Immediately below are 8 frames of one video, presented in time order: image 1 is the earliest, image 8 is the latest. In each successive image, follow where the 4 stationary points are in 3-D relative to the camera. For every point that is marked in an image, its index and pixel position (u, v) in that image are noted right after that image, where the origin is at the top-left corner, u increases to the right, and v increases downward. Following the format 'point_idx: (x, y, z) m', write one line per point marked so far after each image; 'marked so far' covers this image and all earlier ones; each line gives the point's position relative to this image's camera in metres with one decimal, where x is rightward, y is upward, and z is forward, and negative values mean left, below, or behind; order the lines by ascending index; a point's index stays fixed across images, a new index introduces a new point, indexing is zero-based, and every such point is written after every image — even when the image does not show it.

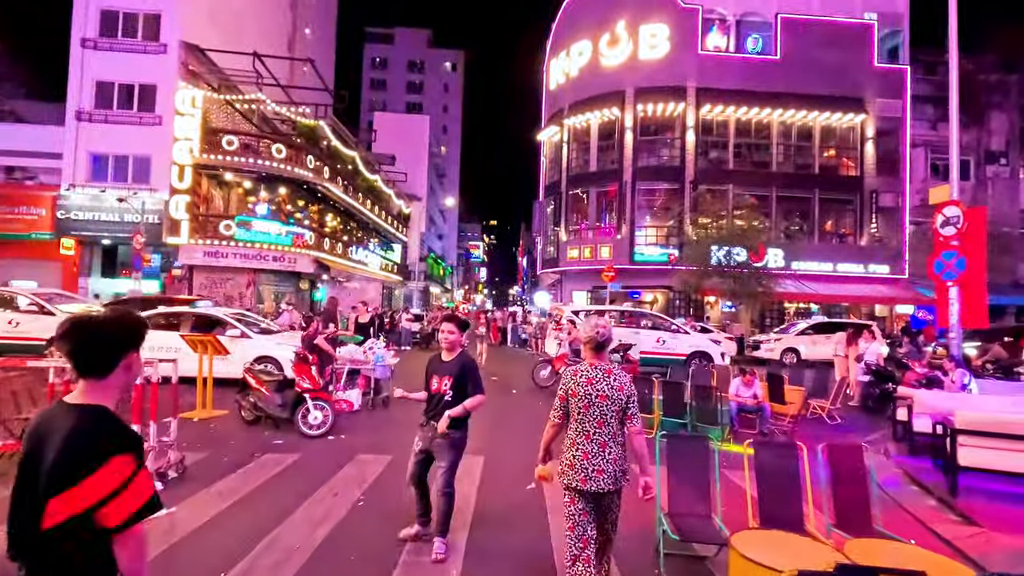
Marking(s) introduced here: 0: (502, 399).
0: (-0.3, -2.7, +12.5) m
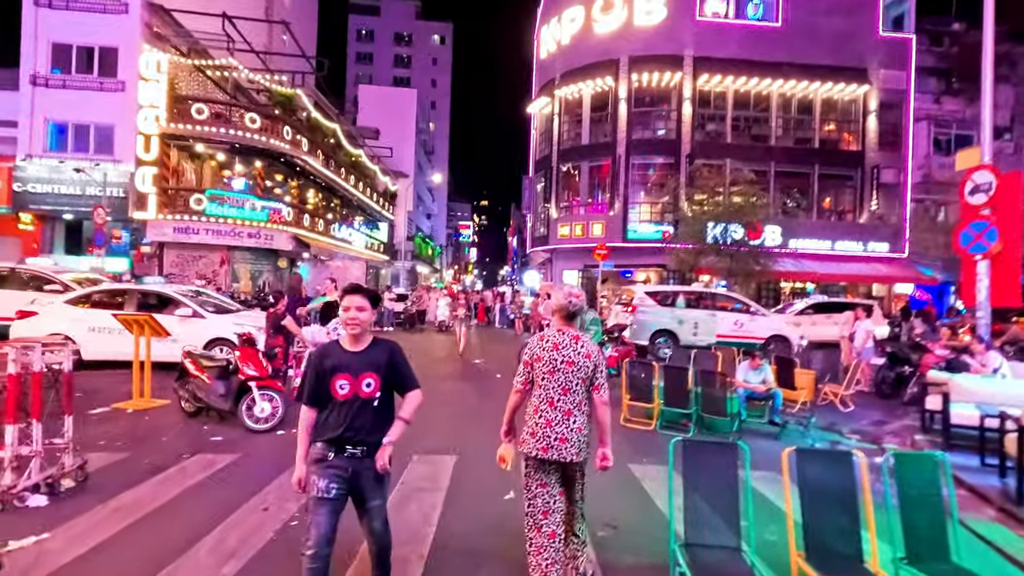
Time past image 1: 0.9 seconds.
0: (-0.7, -2.1, +11.4) m
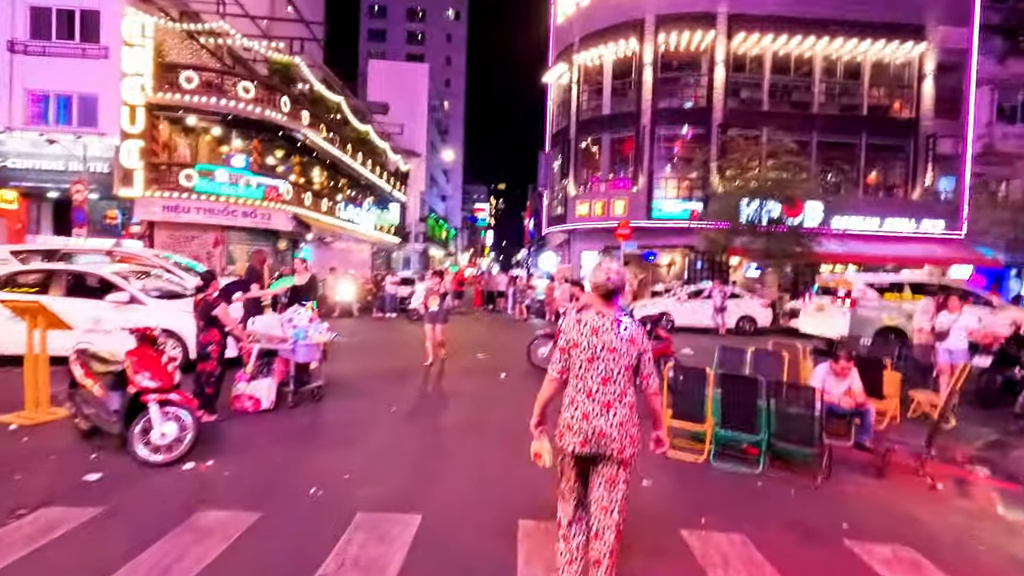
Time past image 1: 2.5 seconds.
0: (-0.6, -1.8, +9.2) m
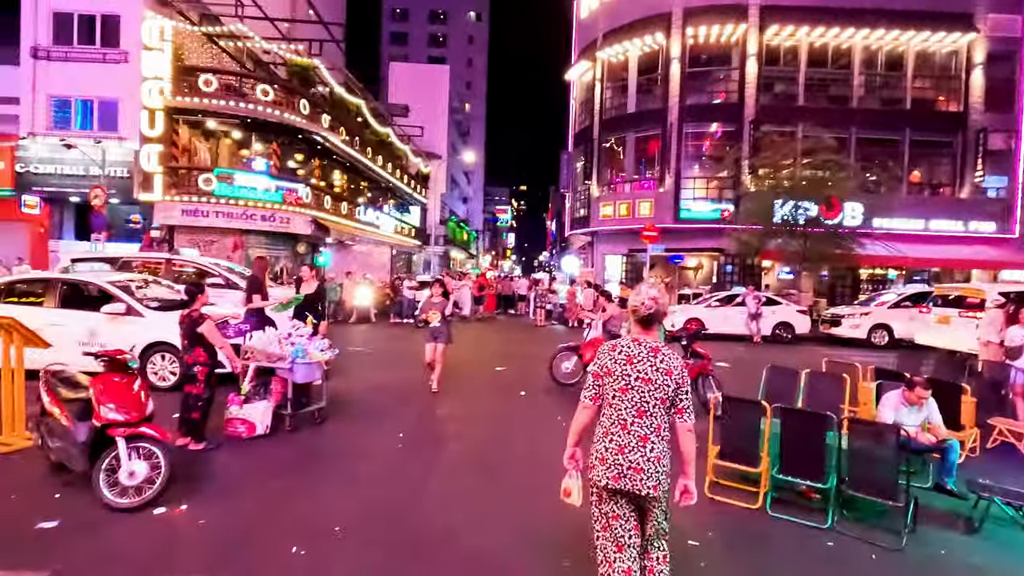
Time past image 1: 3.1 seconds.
0: (-0.3, -1.9, +8.4) m
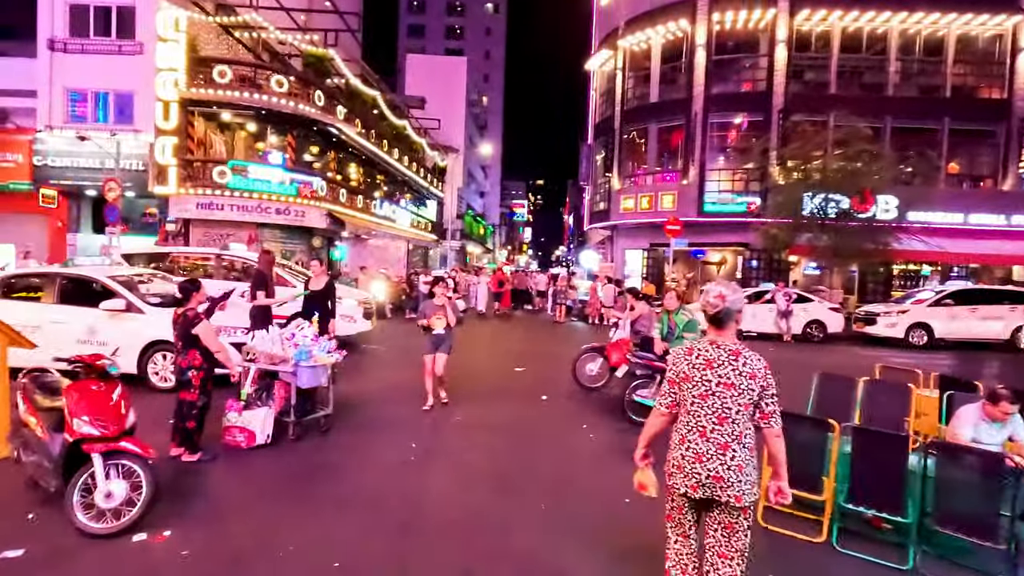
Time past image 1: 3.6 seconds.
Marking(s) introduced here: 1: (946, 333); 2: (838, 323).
0: (0.0, -1.9, +7.8) m
1: (+14.8, -1.5, +18.3) m
2: (+11.5, -1.2, +19.0) m
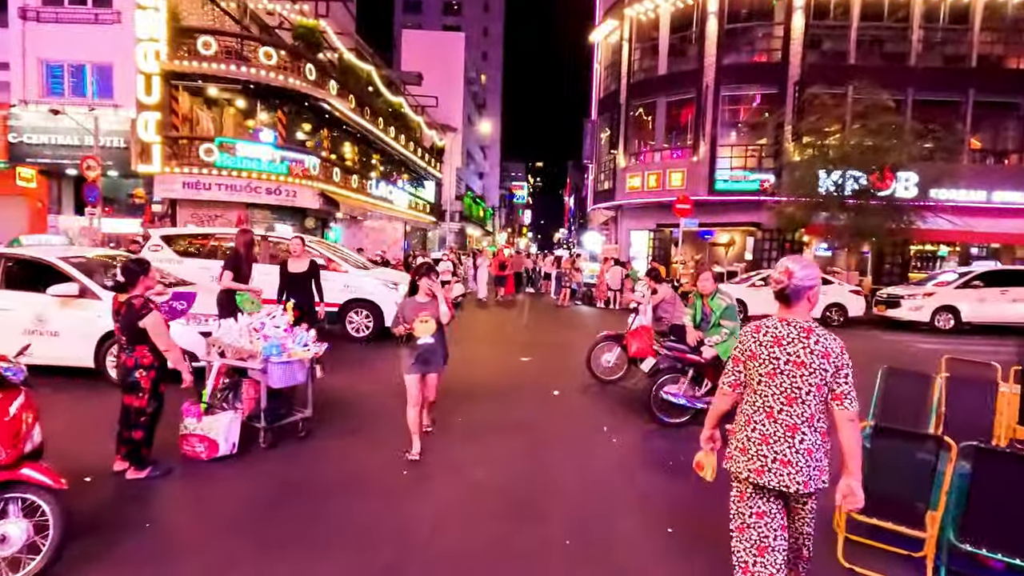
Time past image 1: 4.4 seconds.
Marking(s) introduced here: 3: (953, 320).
0: (+0.2, -1.7, +6.8) m
1: (+14.9, -0.9, +17.3) m
2: (+11.6, -0.6, +18.0) m
3: (+14.3, -1.0, +17.4) m
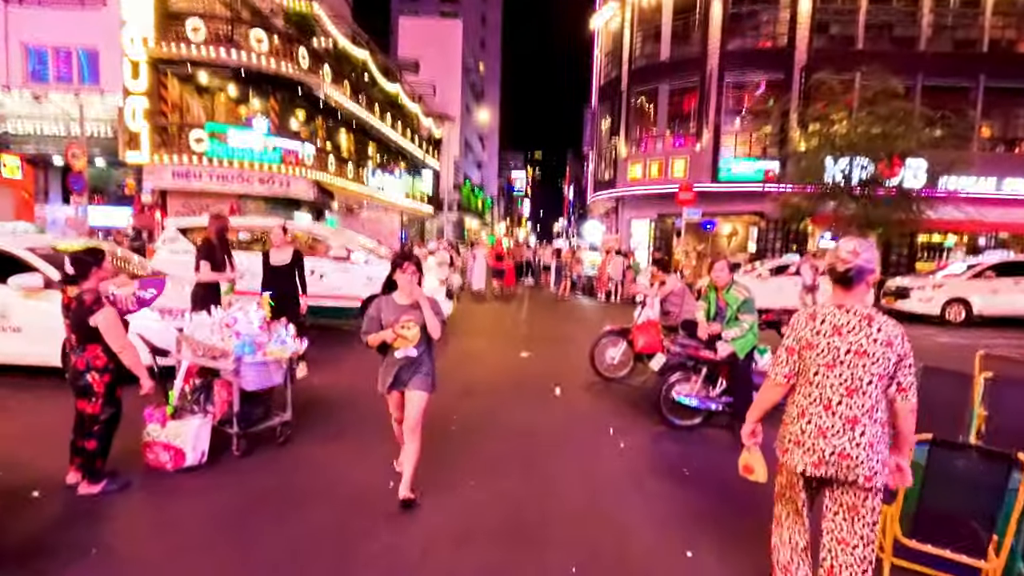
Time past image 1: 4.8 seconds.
0: (+0.1, -1.6, +6.3) m
1: (+14.8, -0.6, +16.8) m
2: (+11.6, -0.3, +17.5) m
3: (+14.2, -0.8, +17.0) m
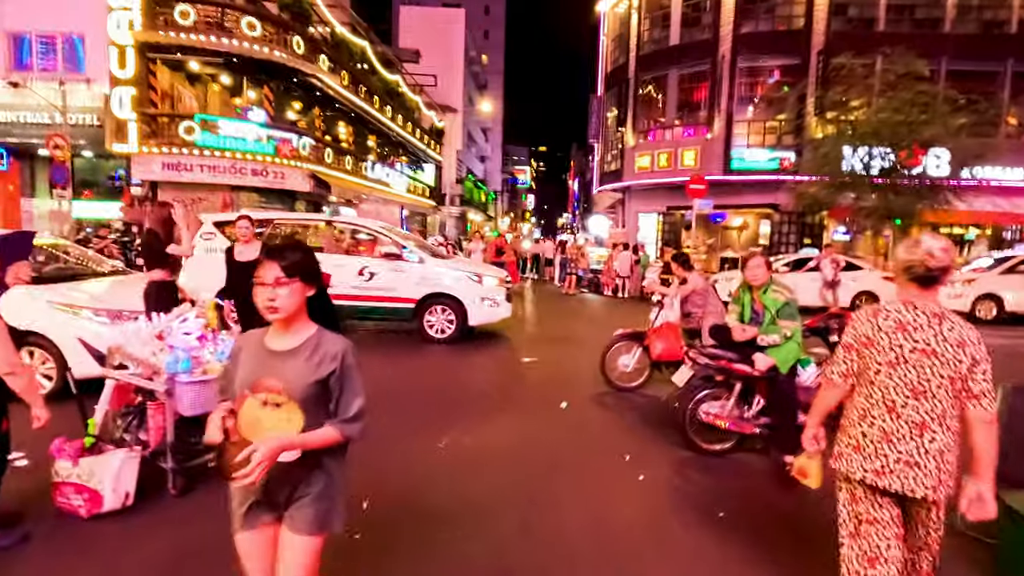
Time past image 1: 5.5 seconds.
0: (+0.1, -1.6, +5.4) m
1: (+14.9, -0.5, +15.8) m
2: (+11.7, -0.2, +16.5) m
3: (+14.3, -0.6, +15.9) m
